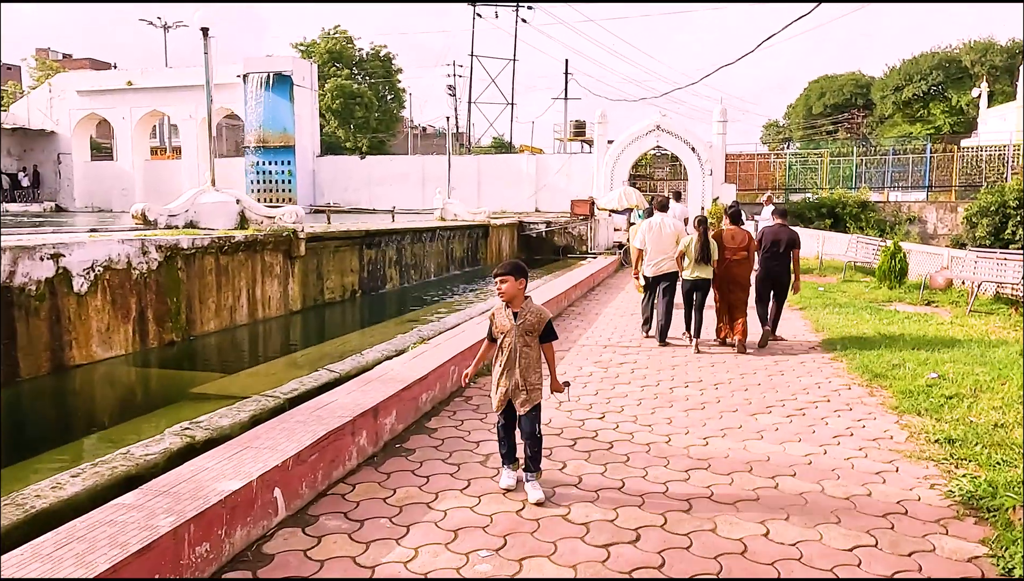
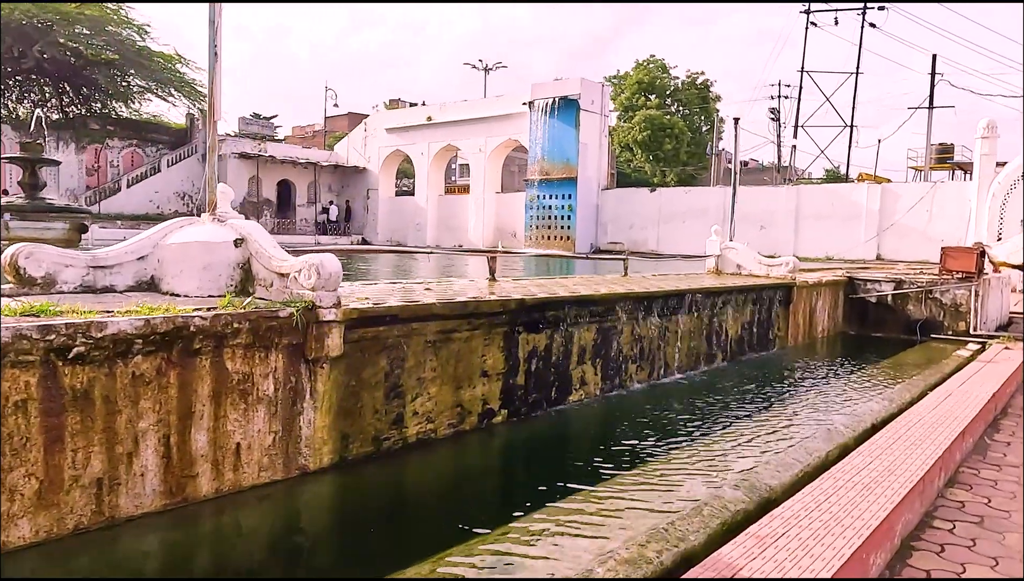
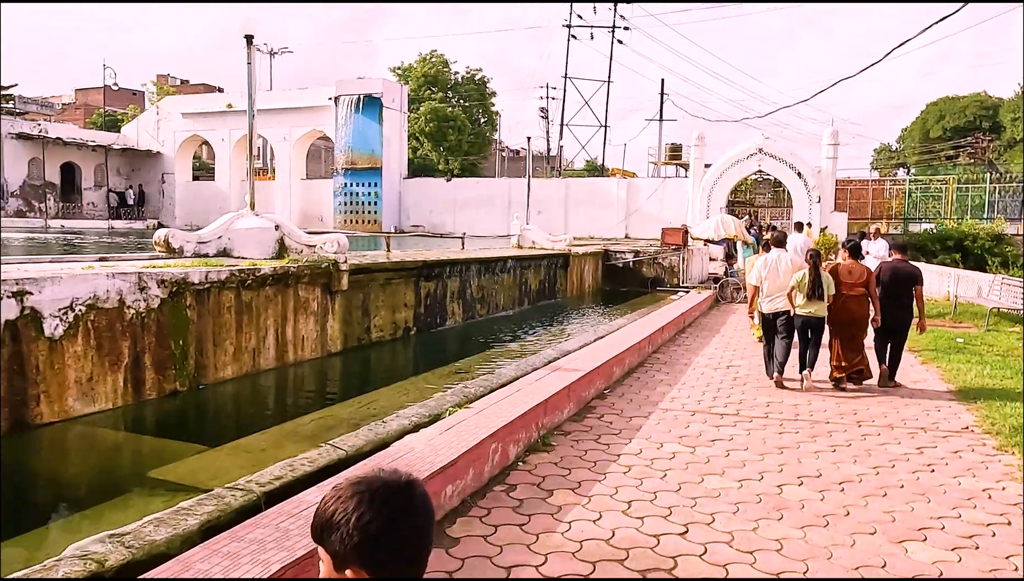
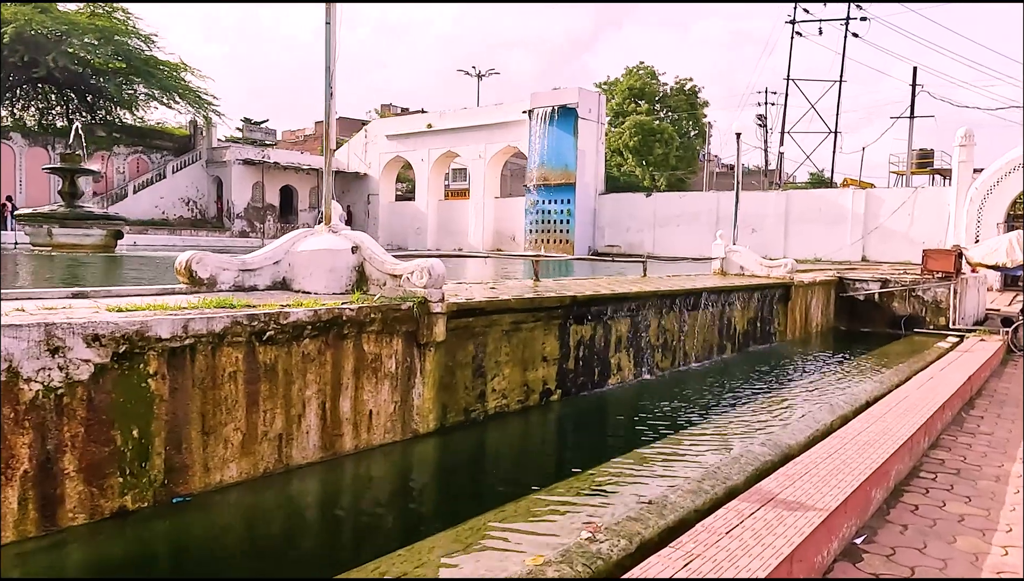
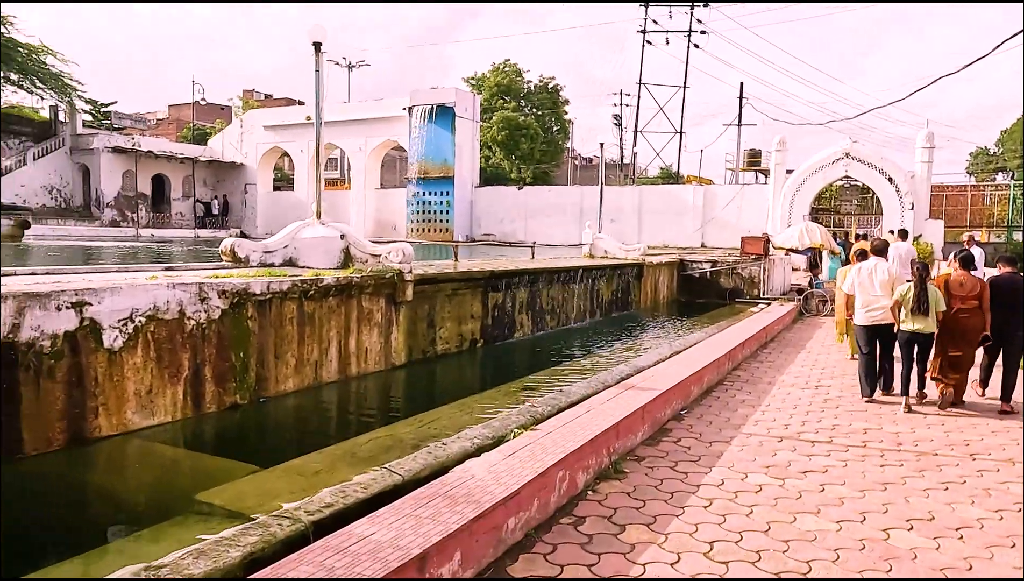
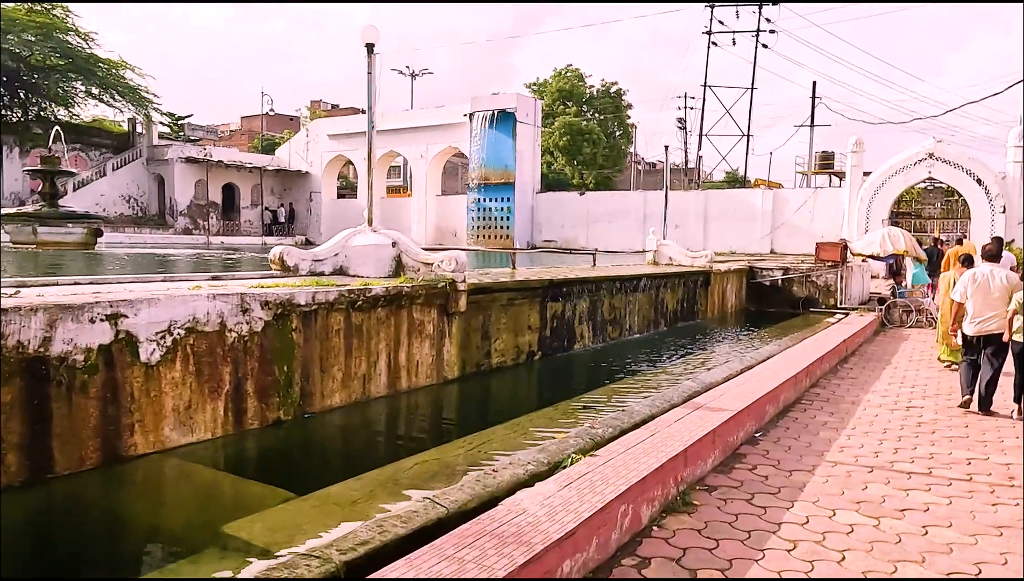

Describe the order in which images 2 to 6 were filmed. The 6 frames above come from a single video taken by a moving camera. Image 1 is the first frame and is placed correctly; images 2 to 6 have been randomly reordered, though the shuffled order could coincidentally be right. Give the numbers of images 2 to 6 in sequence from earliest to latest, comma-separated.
3, 5, 6, 4, 2
